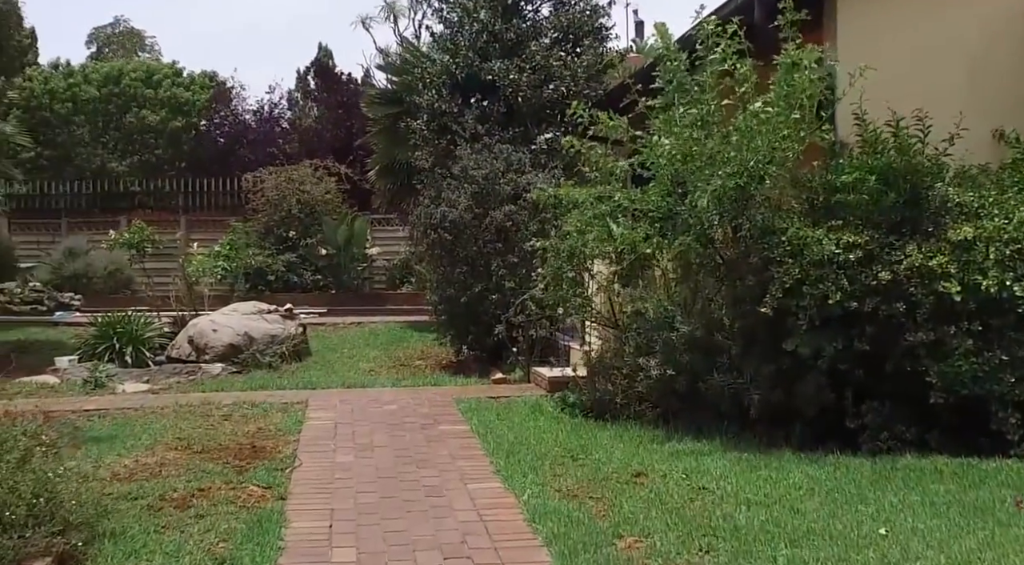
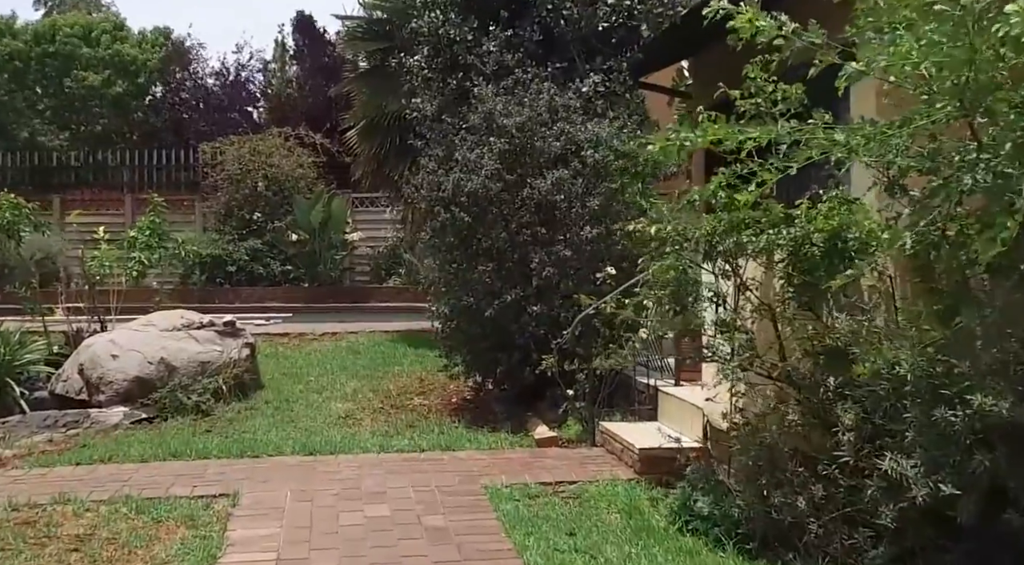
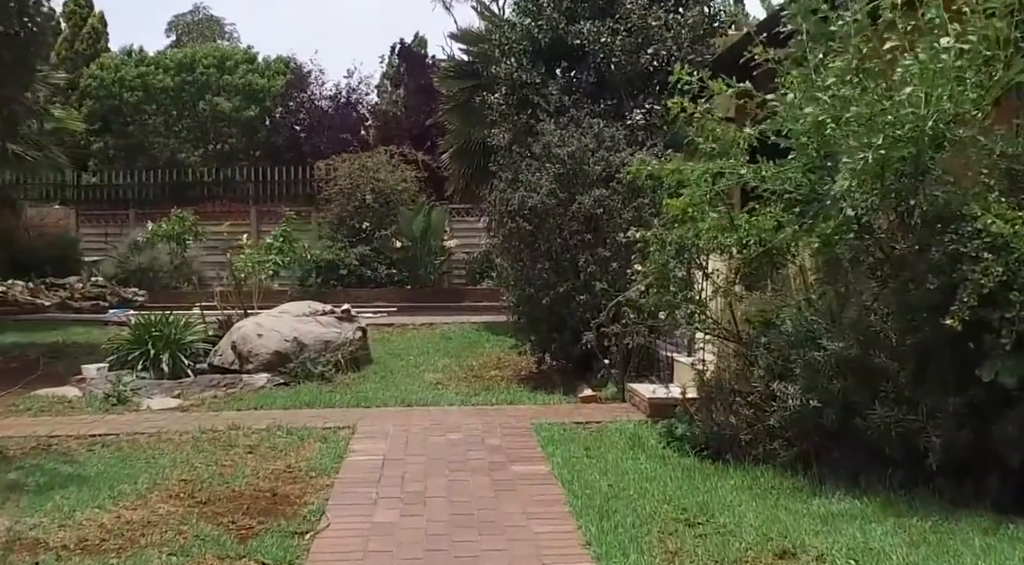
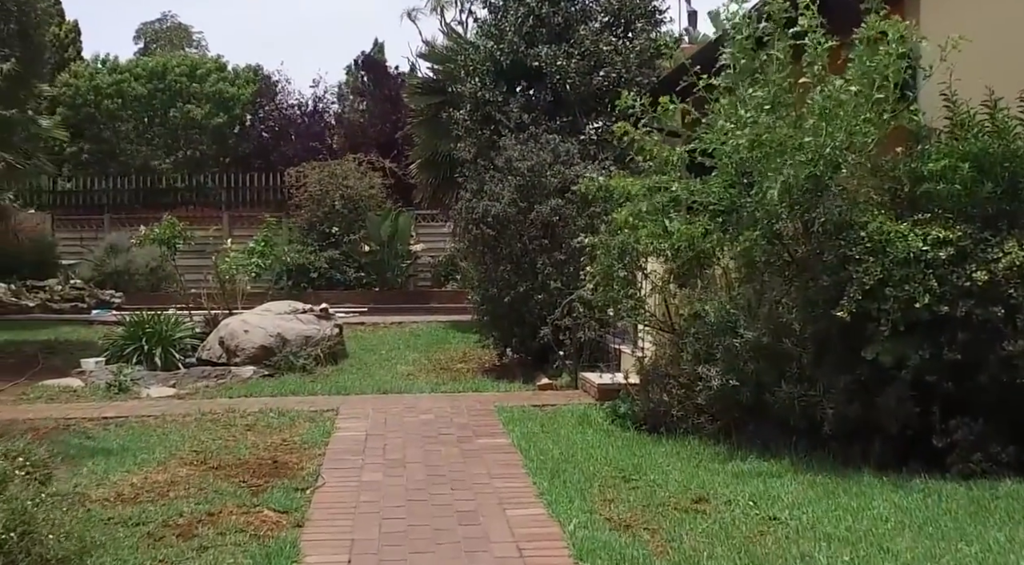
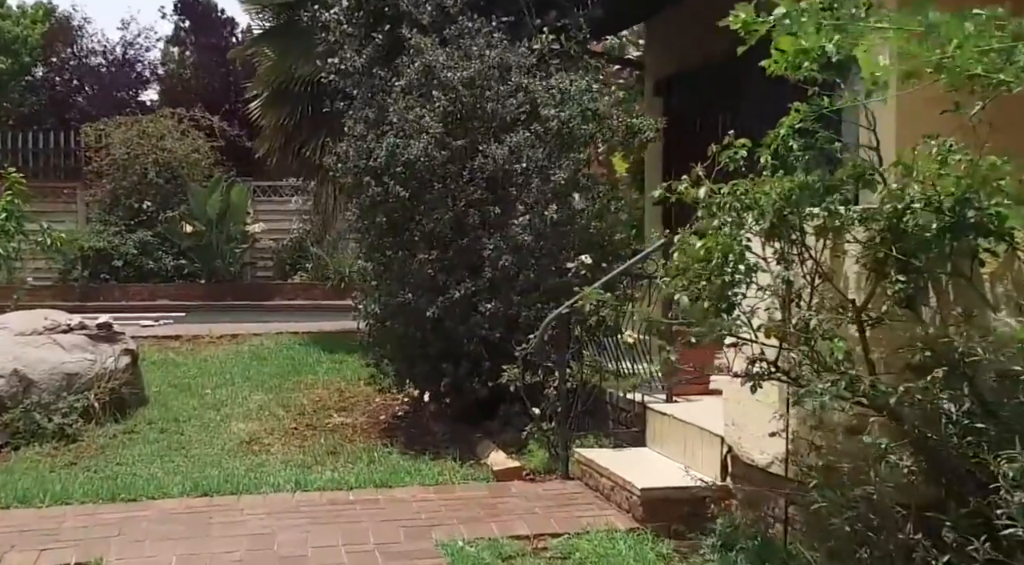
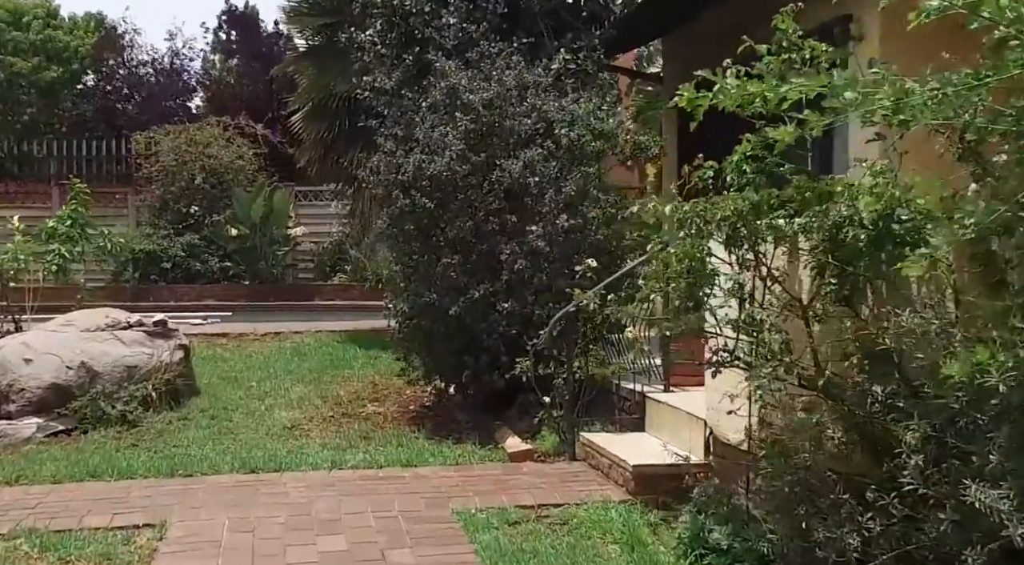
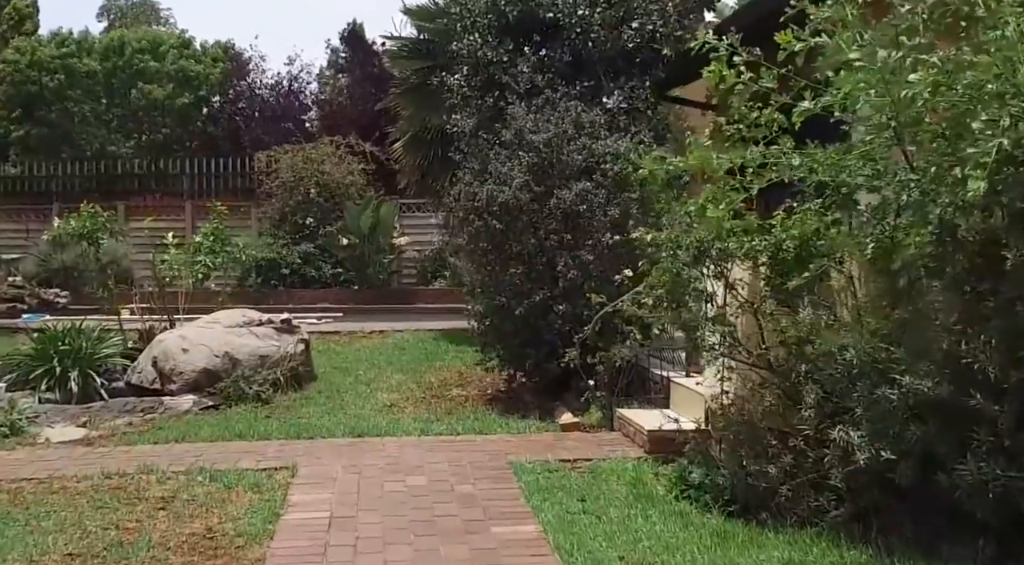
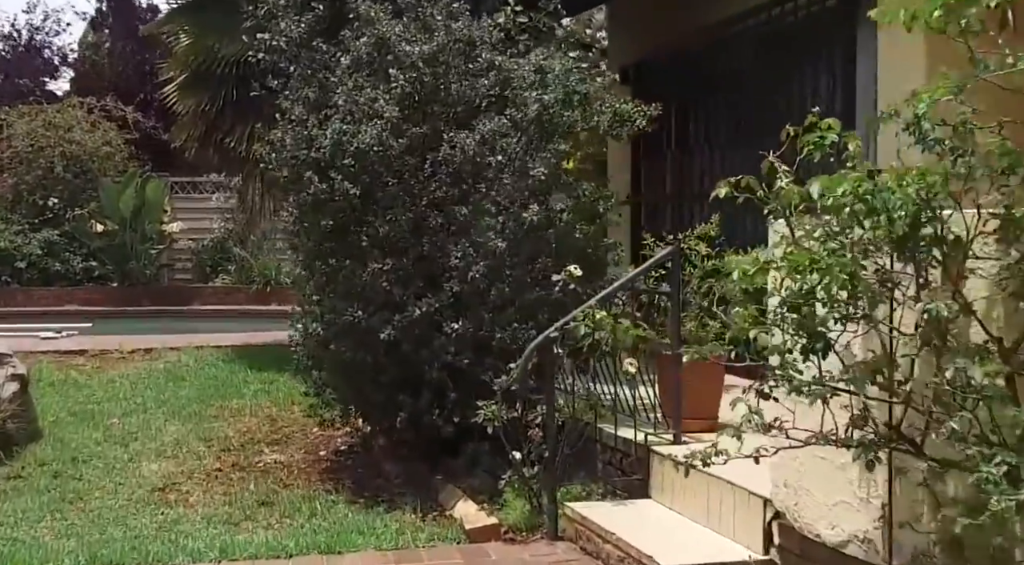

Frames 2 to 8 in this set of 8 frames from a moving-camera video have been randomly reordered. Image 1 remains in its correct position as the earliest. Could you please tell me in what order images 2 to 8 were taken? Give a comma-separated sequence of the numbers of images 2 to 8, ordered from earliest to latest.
4, 3, 7, 2, 6, 5, 8
